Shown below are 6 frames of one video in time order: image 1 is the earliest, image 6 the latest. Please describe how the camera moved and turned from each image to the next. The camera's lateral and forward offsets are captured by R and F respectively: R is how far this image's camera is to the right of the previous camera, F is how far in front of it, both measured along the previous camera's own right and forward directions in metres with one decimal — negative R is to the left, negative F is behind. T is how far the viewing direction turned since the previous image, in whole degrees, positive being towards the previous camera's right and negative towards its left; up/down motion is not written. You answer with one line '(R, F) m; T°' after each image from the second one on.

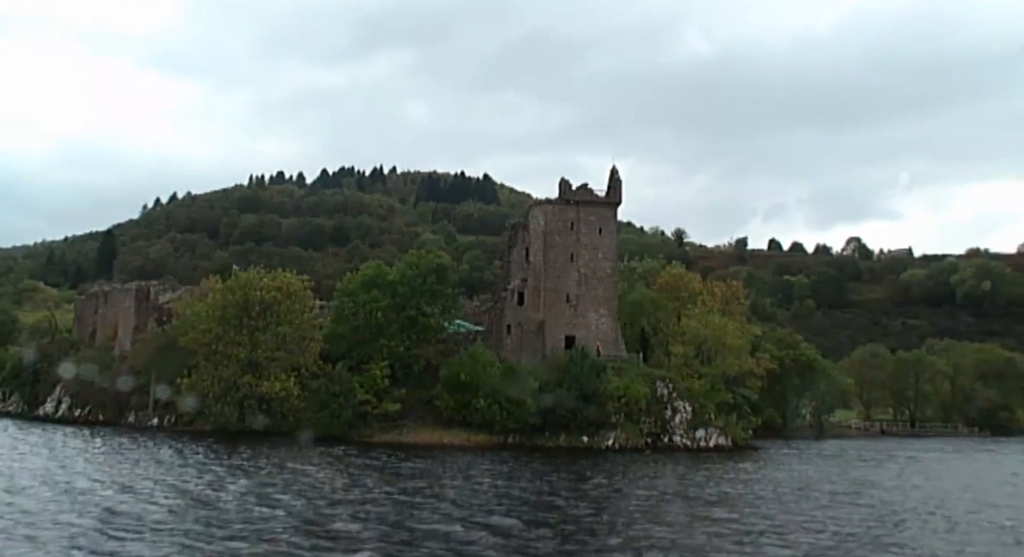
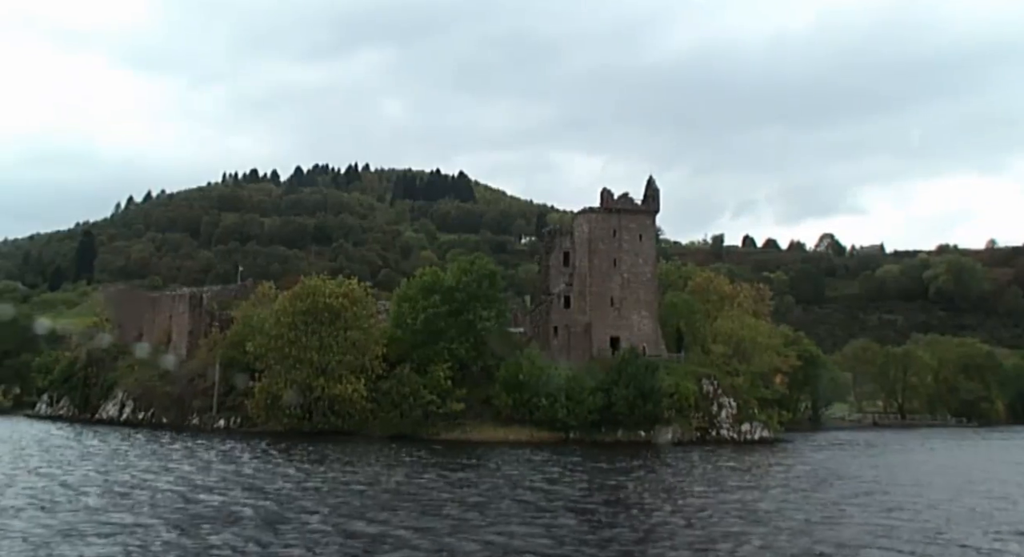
(-9.6, -3.5) m; +5°
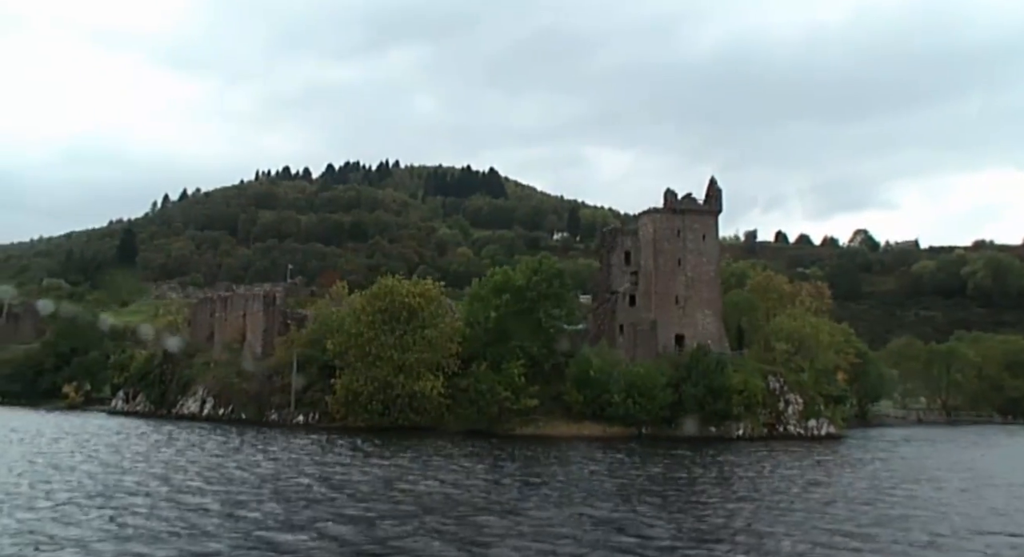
(-5.1, -1.8) m; 0°
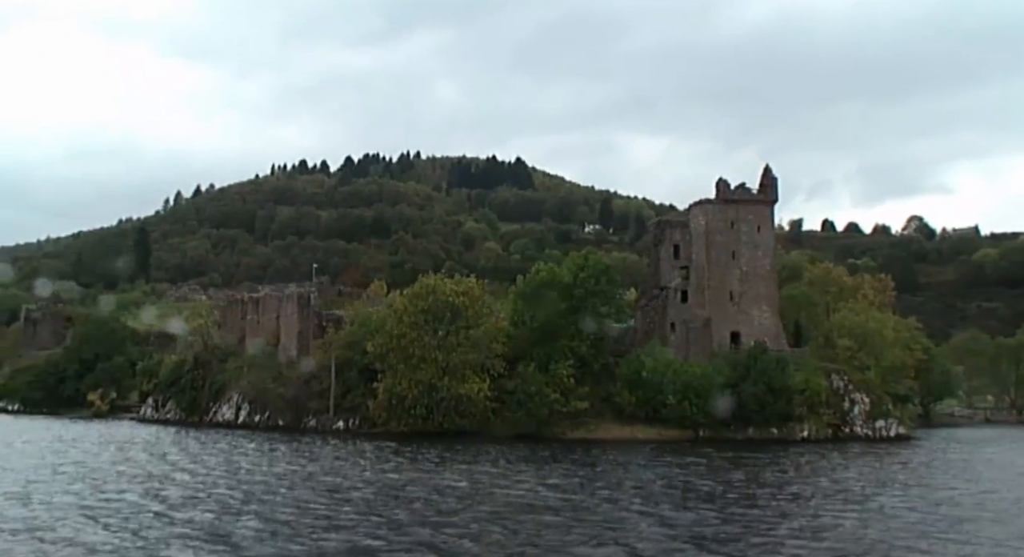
(-2.6, +3.4) m; -1°
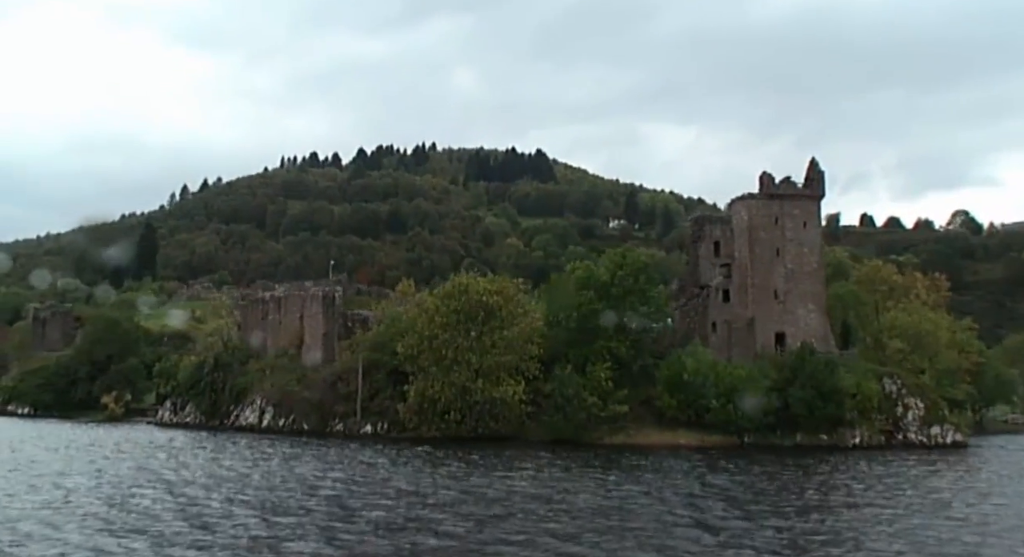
(-1.8, +3.0) m; -1°
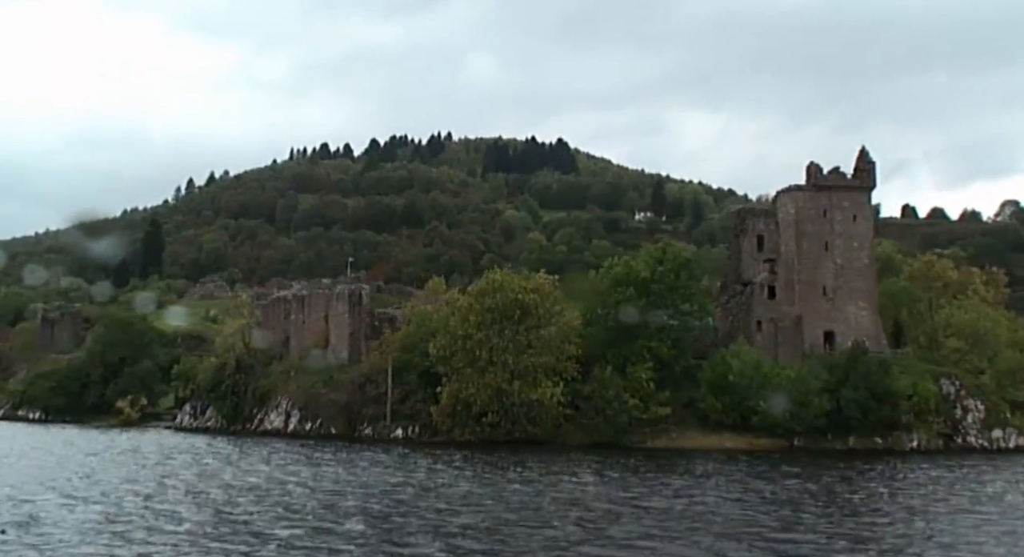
(-1.7, +2.9) m; -1°
